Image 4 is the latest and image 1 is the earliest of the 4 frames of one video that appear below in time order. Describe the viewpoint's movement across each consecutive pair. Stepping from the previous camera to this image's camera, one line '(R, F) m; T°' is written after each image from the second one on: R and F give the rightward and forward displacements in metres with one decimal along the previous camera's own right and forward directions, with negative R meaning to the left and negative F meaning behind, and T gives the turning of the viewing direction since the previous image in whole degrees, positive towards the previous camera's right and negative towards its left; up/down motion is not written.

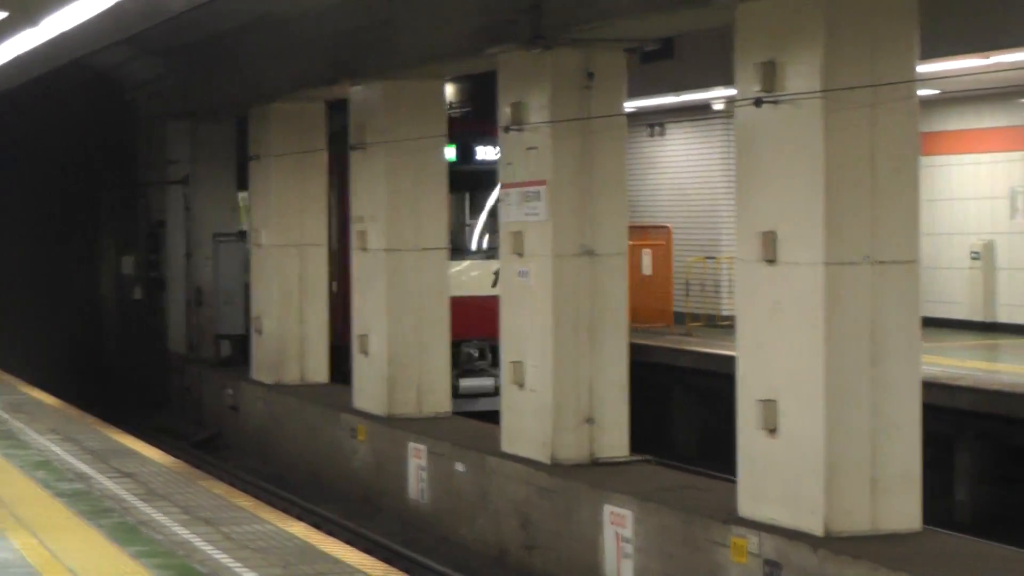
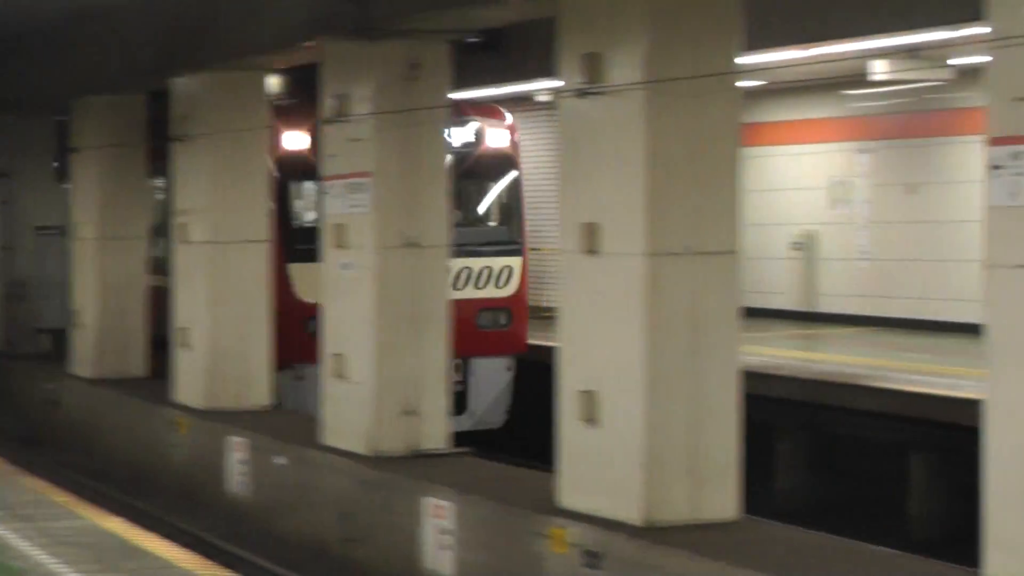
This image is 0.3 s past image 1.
(+1.1, 0.0) m; +1°
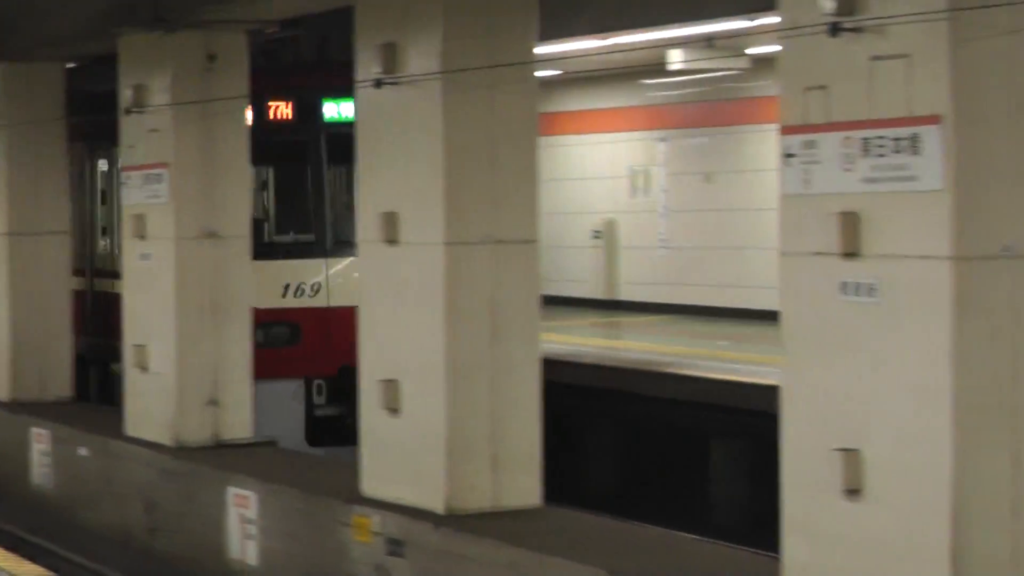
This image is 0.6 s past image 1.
(+1.3, 0.0) m; +1°
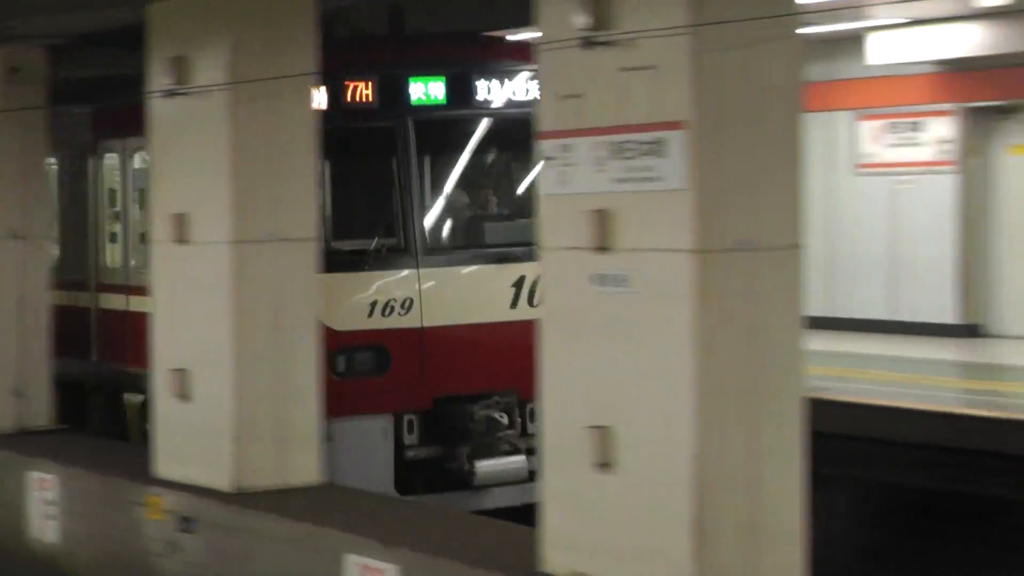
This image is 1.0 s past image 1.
(+1.5, -0.5) m; +1°
